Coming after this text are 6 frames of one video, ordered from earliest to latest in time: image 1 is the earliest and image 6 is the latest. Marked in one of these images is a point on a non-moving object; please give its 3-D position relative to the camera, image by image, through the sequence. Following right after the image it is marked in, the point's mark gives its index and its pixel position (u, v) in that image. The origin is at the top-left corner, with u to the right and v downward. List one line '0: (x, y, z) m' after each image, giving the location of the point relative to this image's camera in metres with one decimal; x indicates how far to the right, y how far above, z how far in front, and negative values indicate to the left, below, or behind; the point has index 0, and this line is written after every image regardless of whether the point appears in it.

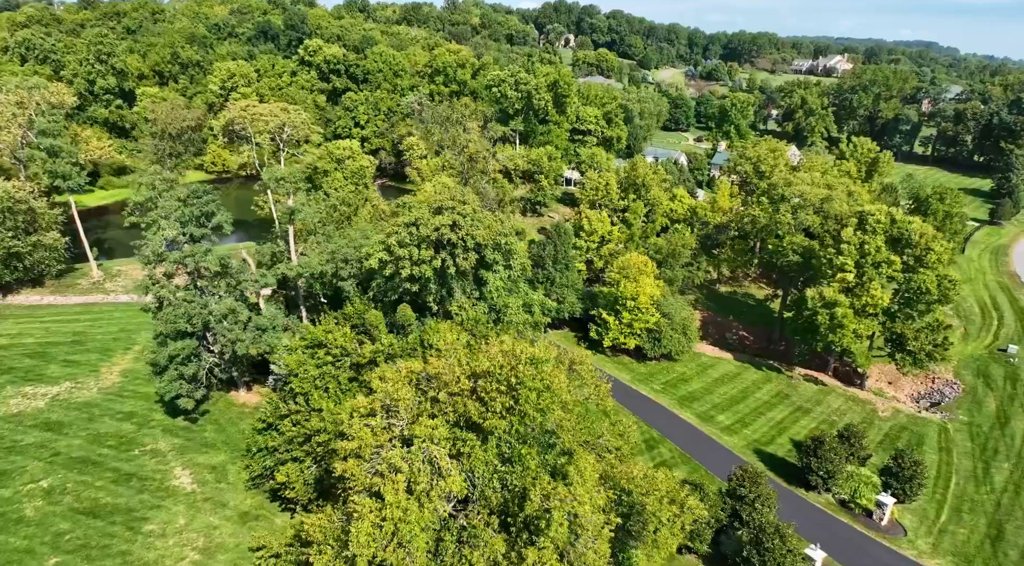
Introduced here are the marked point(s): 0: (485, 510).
0: (-0.8, -6.7, +19.6) m
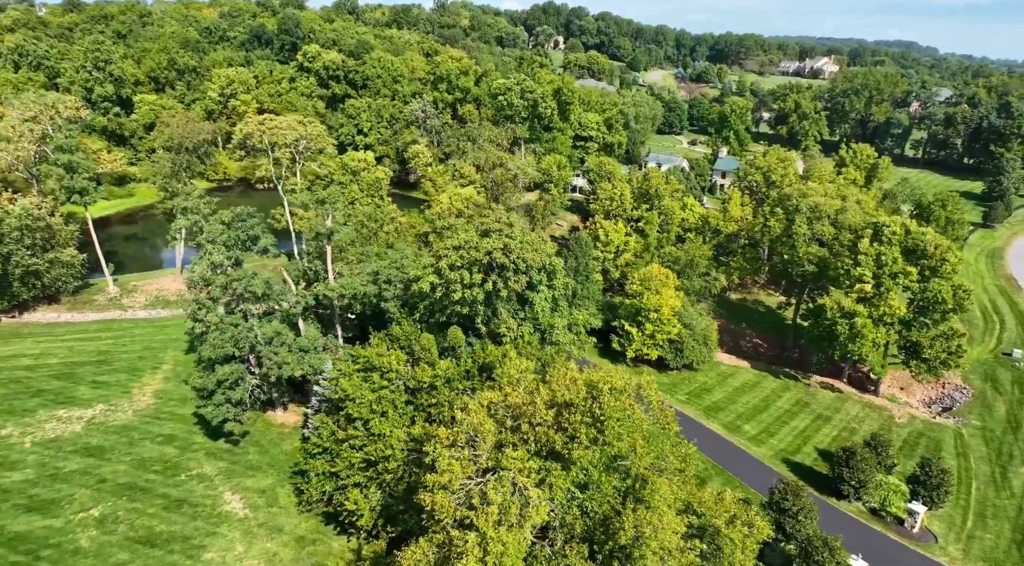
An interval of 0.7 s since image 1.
0: (+1.6, -7.6, +20.0) m
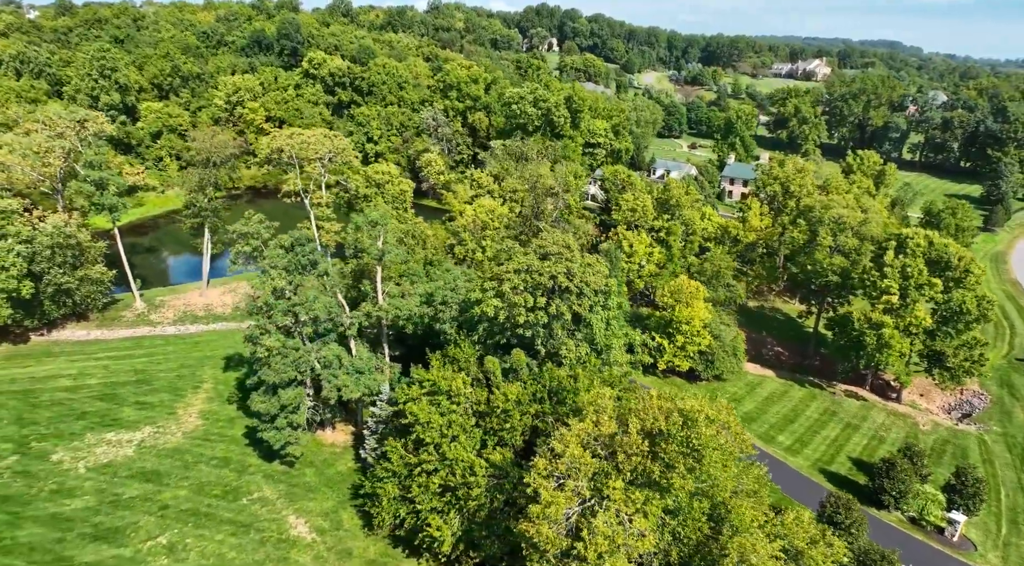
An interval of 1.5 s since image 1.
0: (+4.6, -8.7, +20.5) m
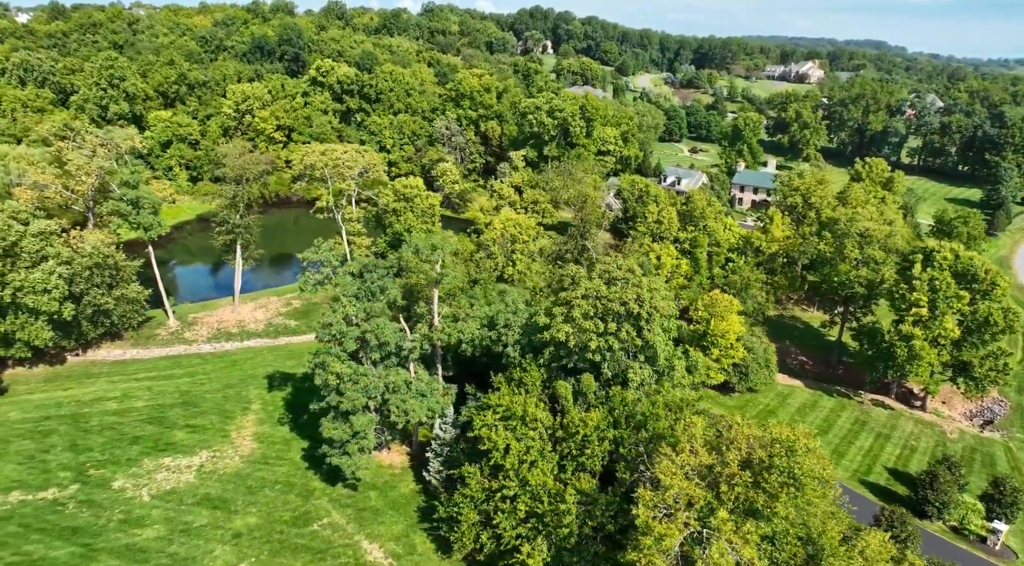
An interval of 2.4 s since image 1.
0: (+8.0, -9.8, +21.1) m
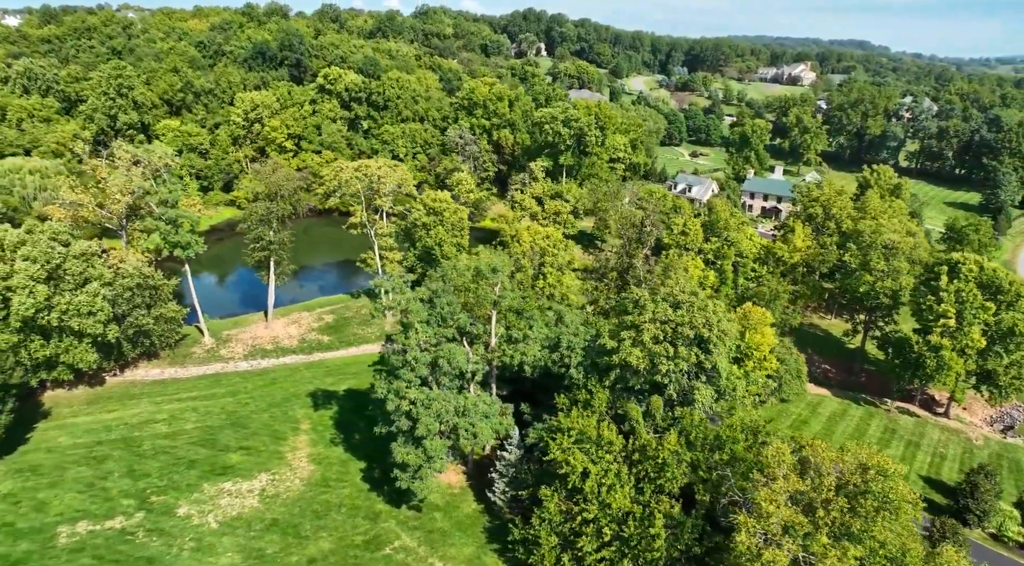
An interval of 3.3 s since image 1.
0: (+11.4, -10.9, +21.8) m
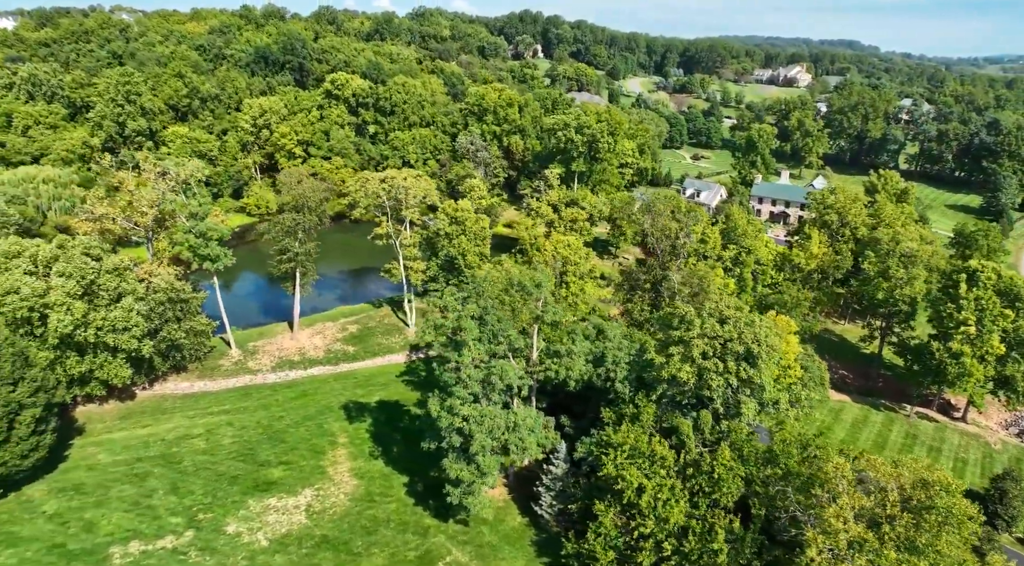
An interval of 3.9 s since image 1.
0: (+14.0, -11.6, +22.4) m
